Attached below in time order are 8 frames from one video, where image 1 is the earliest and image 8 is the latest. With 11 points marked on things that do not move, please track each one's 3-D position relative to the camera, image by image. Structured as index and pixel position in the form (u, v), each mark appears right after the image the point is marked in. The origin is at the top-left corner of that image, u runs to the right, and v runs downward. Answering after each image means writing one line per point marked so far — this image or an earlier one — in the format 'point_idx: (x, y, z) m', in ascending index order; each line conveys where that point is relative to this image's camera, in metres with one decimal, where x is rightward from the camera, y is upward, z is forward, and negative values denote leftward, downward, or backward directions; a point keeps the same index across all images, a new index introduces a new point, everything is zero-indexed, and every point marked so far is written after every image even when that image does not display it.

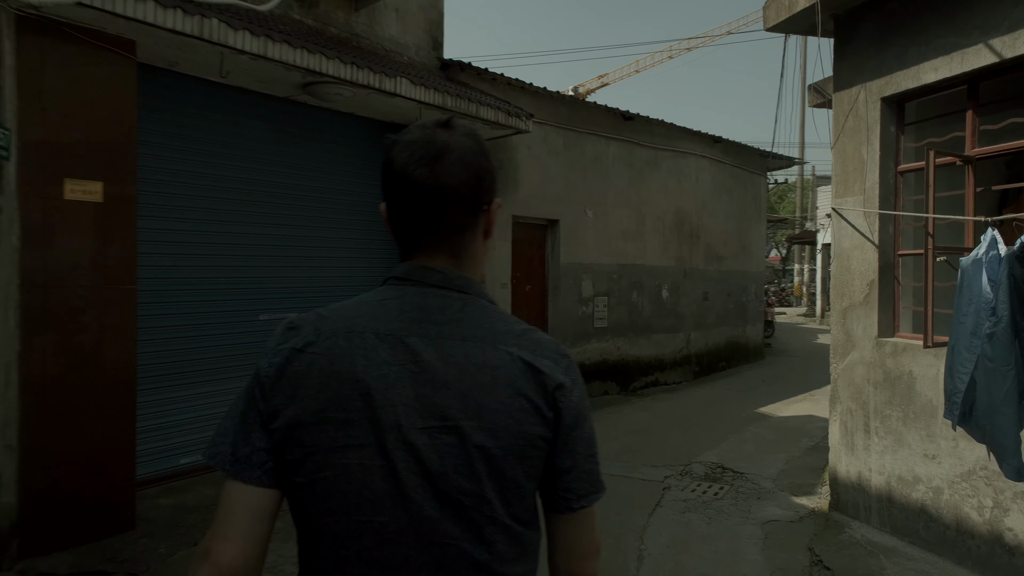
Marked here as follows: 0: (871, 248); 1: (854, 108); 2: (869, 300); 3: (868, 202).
0: (+2.4, +0.3, +4.3) m
1: (+2.4, +1.2, +4.4) m
2: (+2.4, -0.1, +4.3) m
3: (+2.4, +0.6, +4.3) m
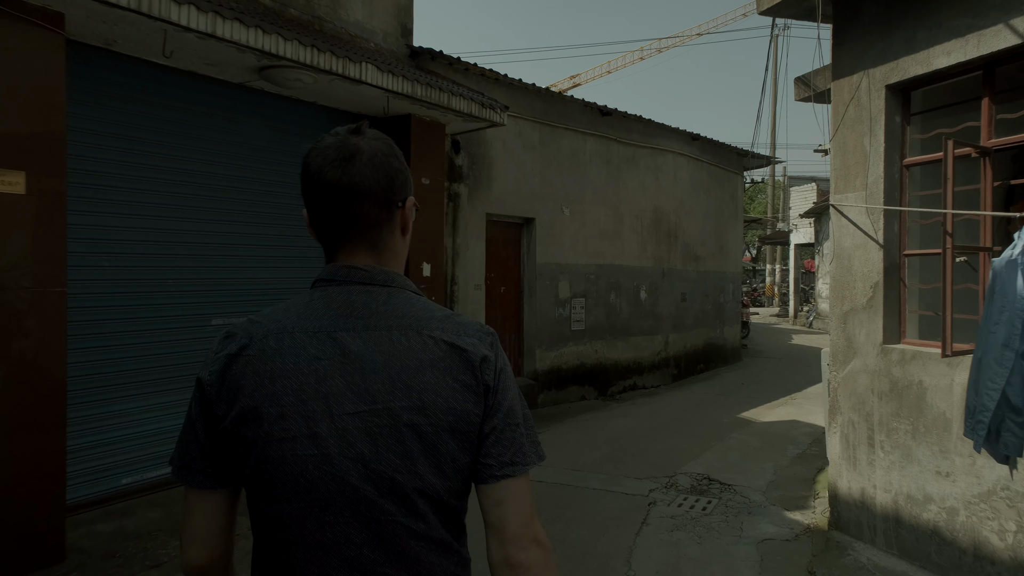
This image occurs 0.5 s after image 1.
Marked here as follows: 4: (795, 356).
0: (+2.2, +0.2, +4.0) m
1: (+2.2, +1.2, +4.1) m
2: (+2.2, -0.1, +4.0) m
3: (+2.2, +0.6, +4.0) m
4: (+6.3, -1.5, +14.5) m
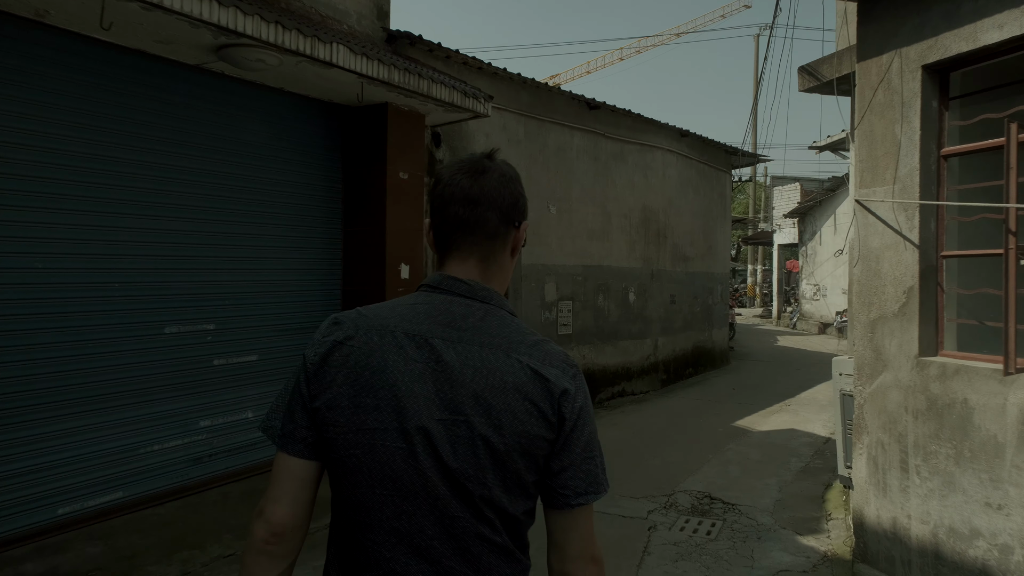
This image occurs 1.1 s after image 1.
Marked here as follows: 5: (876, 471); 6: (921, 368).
0: (+2.2, +0.2, +3.6) m
1: (+2.1, +1.2, +3.7) m
2: (+2.2, -0.1, +3.6) m
3: (+2.2, +0.5, +3.6) m
4: (+5.9, -1.6, +14.2) m
5: (+2.1, -1.1, +3.8) m
6: (+2.2, -0.4, +3.5) m
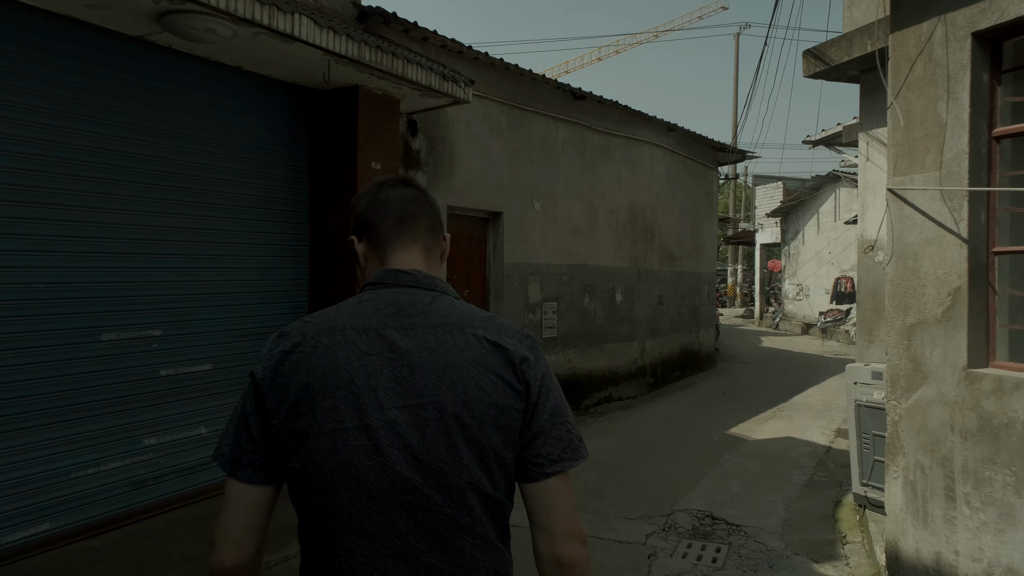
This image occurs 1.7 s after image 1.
0: (+2.1, +0.2, +3.1) m
1: (+2.1, +1.2, +3.2) m
2: (+2.1, -0.1, +3.1) m
3: (+2.1, +0.5, +3.1) m
4: (+5.5, -1.6, +13.9) m
5: (+2.0, -1.1, +3.3) m
6: (+2.1, -0.4, +3.0) m
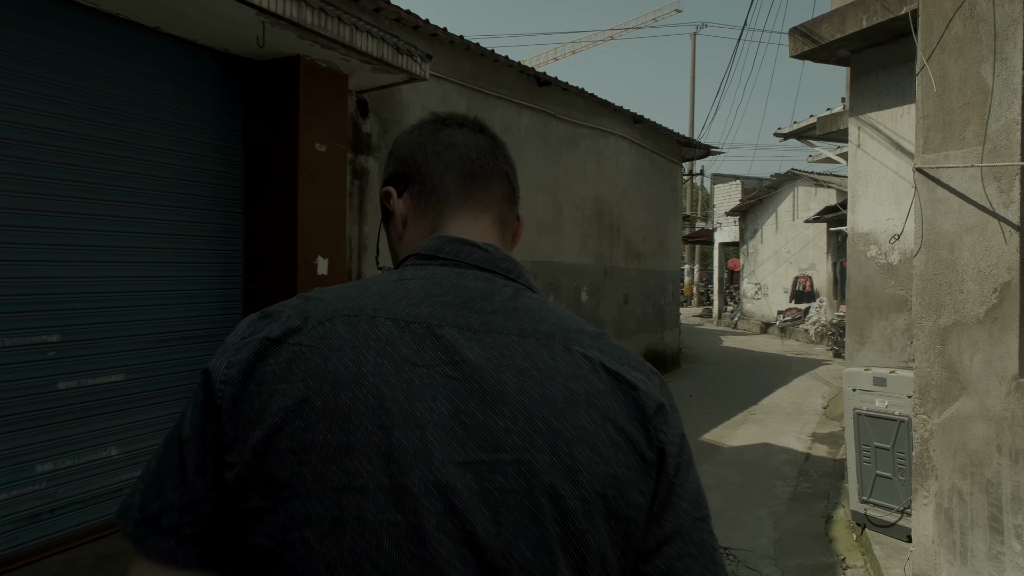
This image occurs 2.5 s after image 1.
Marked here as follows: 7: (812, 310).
0: (+2.0, +0.2, +2.6) m
1: (+1.9, +1.2, +2.8) m
2: (+2.0, -0.1, +2.7) m
3: (+2.0, +0.6, +2.7) m
4: (+4.7, -1.5, +13.6) m
5: (+1.9, -1.0, +2.8) m
6: (+2.0, -0.4, +2.6) m
7: (+8.0, -0.6, +17.2) m
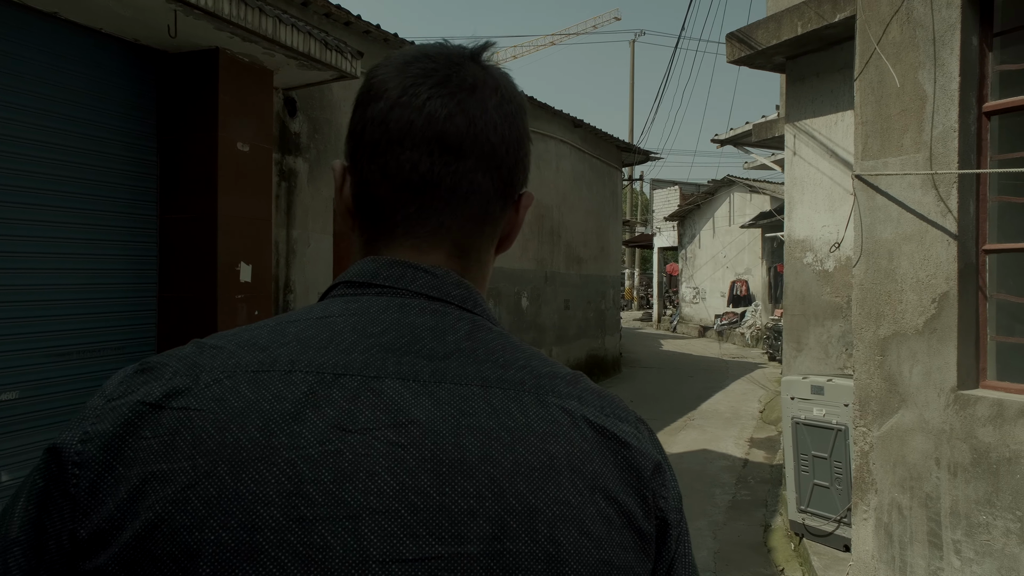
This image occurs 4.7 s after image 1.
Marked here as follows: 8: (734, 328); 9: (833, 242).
0: (+1.7, +0.2, +2.6) m
1: (+1.6, +1.2, +2.7) m
2: (+1.7, -0.2, +2.6) m
3: (+1.7, +0.5, +2.6) m
4: (+3.4, -1.6, +13.7) m
5: (+1.6, -1.1, +2.7) m
6: (+1.7, -0.5, +2.5) m
7: (+6.4, -0.7, +17.6) m
8: (+6.1, -1.1, +17.8) m
9: (+2.4, +0.3, +5.0) m
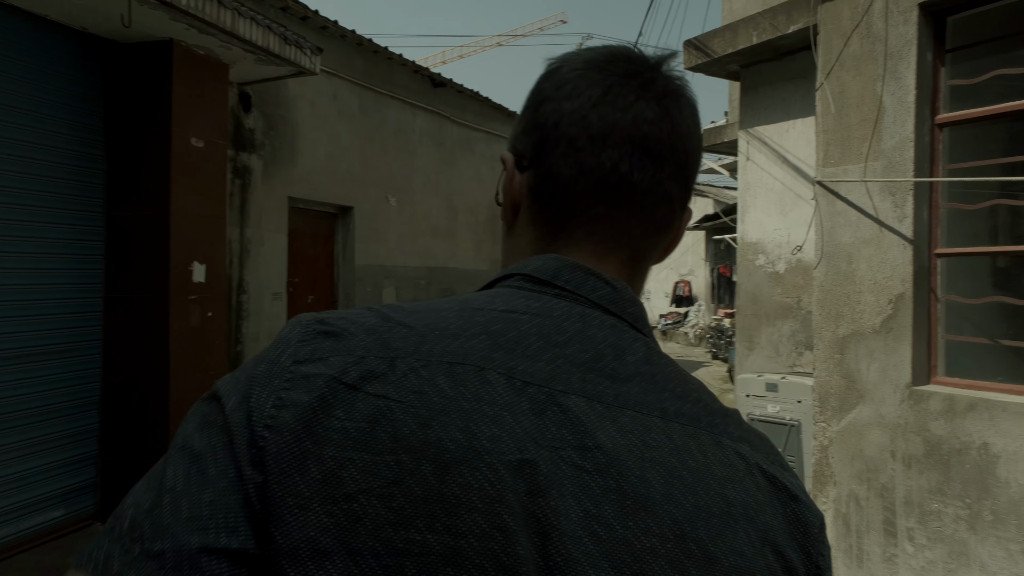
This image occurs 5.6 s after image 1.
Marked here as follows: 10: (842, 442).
0: (+1.6, +0.2, +2.7) m
1: (+1.5, +1.2, +2.8) m
2: (+1.6, -0.2, +2.8) m
3: (+1.6, +0.5, +2.8) m
4: (+2.5, -1.7, +14.0) m
5: (+1.5, -1.1, +2.9) m
6: (+1.7, -0.5, +2.7) m
7: (+5.1, -0.7, +18.1) m
8: (+4.8, -1.1, +18.2) m
9: (+2.2, +0.3, +5.2) m
10: (+1.5, -0.7, +2.9) m
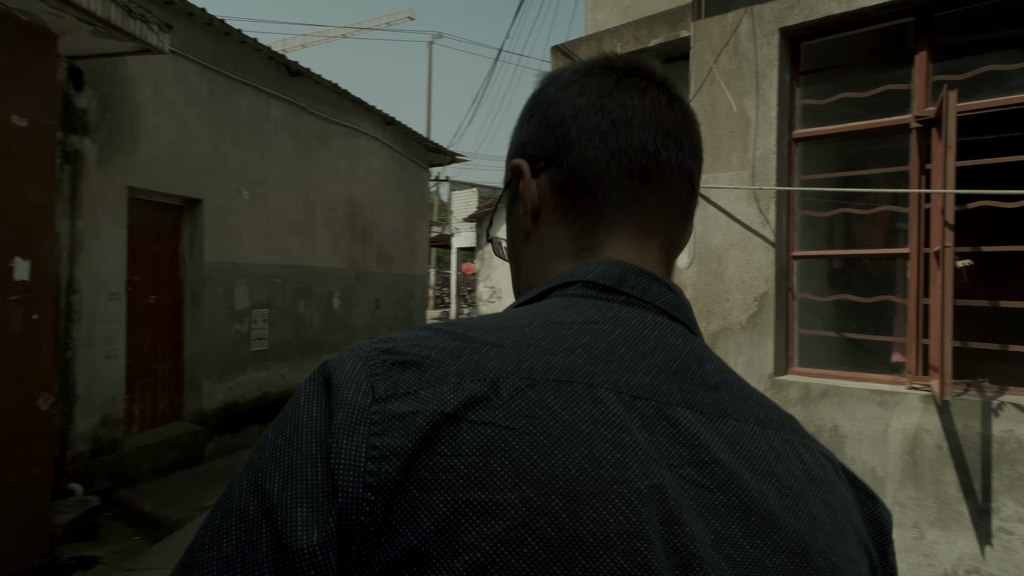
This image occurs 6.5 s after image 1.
0: (+1.1, +0.2, +3.0) m
1: (+1.0, +1.2, +3.1) m
2: (+1.1, -0.2, +3.0) m
3: (+1.1, +0.5, +3.0) m
4: (-0.4, -1.6, +14.2) m
5: (+1.0, -1.1, +3.1) m
6: (+1.2, -0.5, +2.9) m
7: (+1.3, -0.7, +18.8) m
8: (+0.9, -1.1, +18.8) m
9: (+1.2, +0.4, +5.5) m
10: (+1.0, -0.7, +3.1) m
